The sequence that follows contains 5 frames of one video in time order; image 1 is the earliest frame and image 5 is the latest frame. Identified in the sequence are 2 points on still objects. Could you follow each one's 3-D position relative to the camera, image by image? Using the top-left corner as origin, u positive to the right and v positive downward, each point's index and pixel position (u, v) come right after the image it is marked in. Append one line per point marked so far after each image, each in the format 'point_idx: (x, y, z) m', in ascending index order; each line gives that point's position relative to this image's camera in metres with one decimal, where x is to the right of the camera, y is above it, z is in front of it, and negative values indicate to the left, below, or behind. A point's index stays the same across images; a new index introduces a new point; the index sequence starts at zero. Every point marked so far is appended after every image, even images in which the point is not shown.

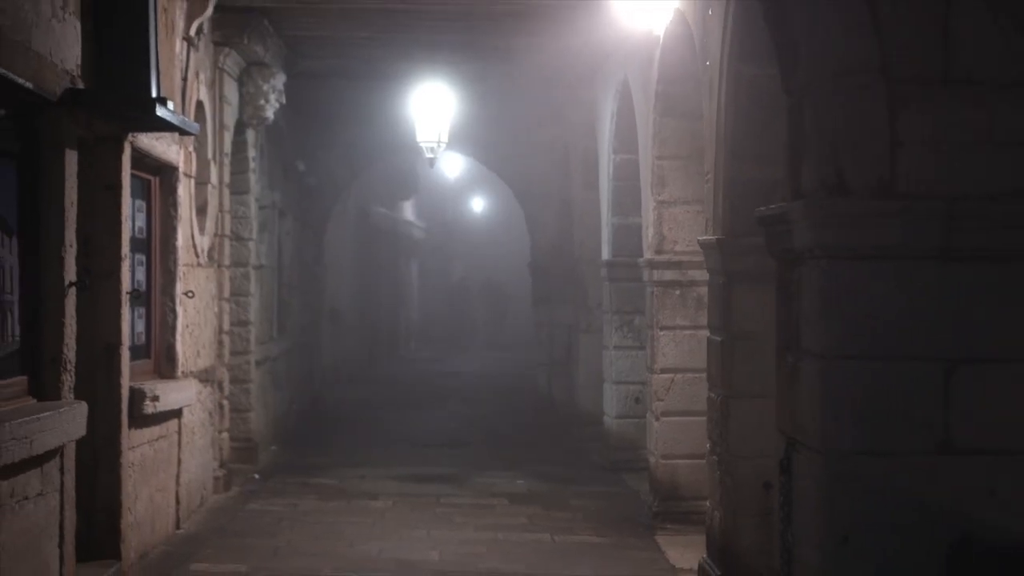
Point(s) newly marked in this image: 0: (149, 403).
0: (-2.0, -0.6, +4.9) m
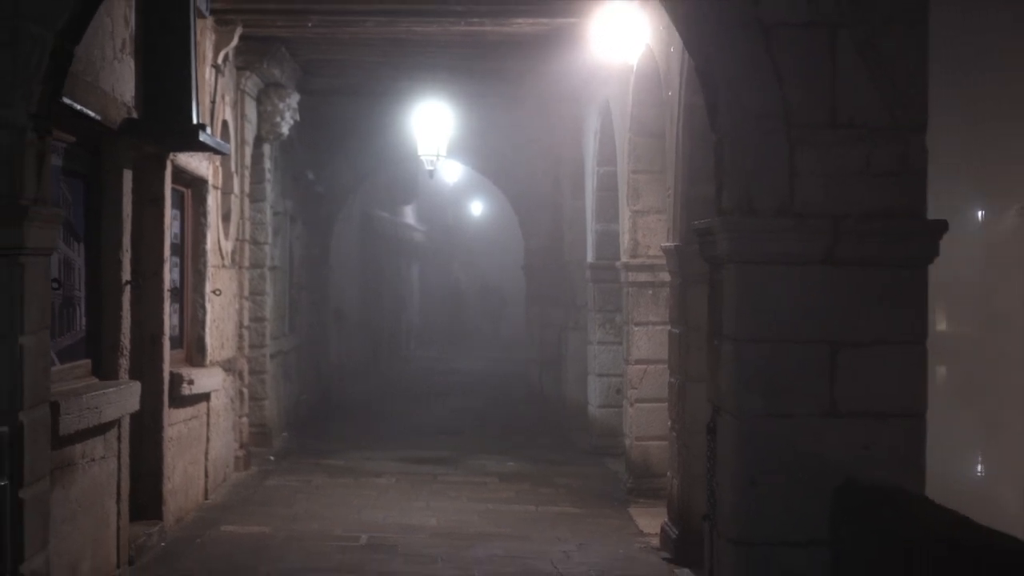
0: (-2.1, -0.6, +5.6) m
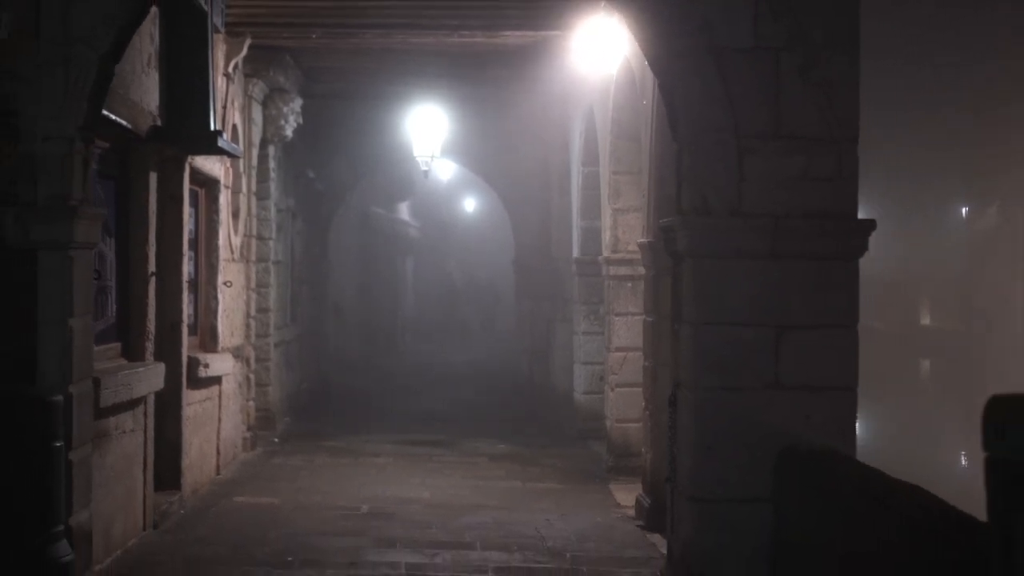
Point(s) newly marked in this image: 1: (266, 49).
0: (-2.2, -0.6, +6.1) m
1: (-2.2, +2.1, +7.8) m
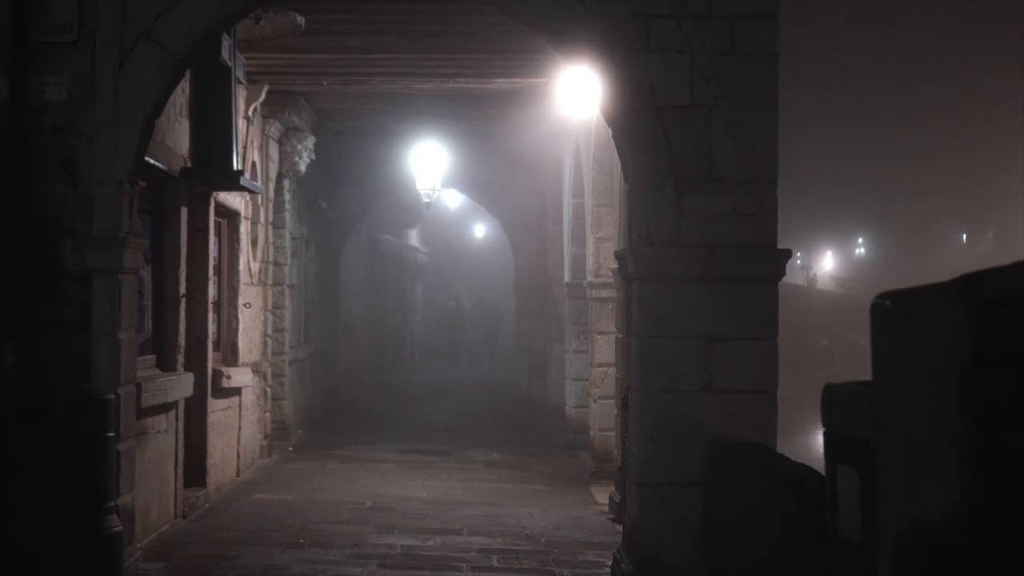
0: (-2.3, -0.7, +6.9) m
1: (-2.3, +1.9, +8.6) m
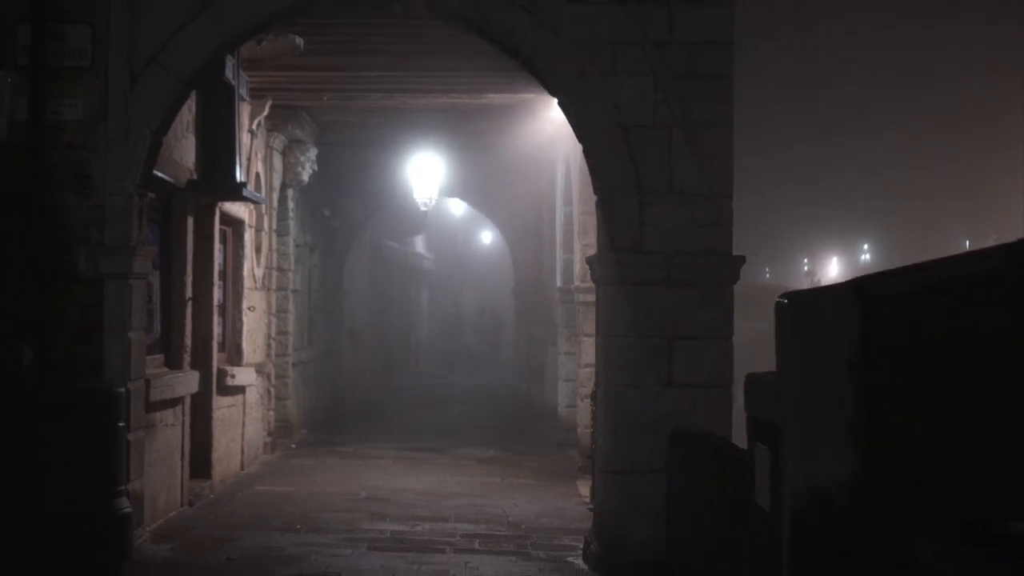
0: (-2.4, -0.8, +7.3) m
1: (-2.3, +1.9, +9.1) m
